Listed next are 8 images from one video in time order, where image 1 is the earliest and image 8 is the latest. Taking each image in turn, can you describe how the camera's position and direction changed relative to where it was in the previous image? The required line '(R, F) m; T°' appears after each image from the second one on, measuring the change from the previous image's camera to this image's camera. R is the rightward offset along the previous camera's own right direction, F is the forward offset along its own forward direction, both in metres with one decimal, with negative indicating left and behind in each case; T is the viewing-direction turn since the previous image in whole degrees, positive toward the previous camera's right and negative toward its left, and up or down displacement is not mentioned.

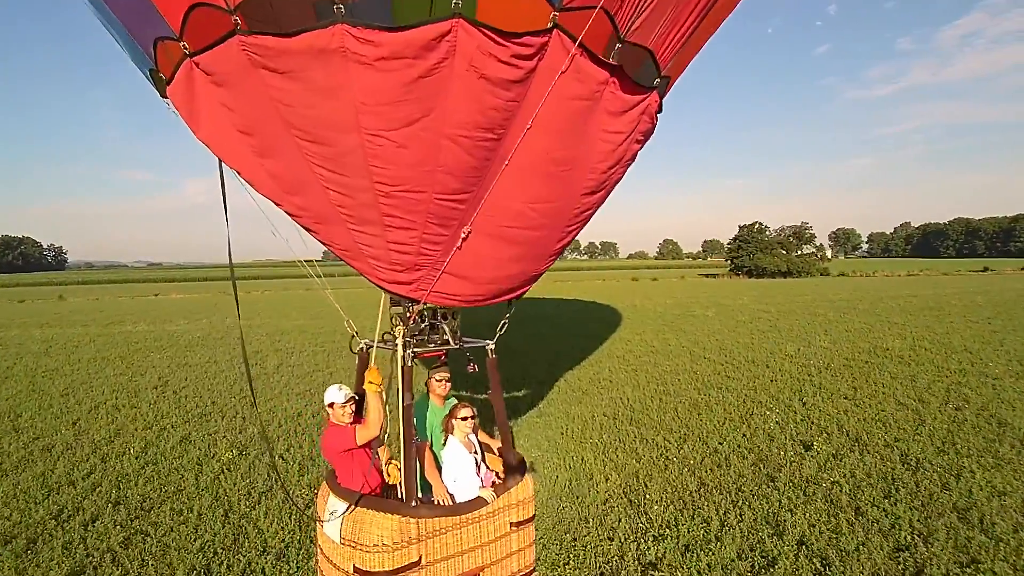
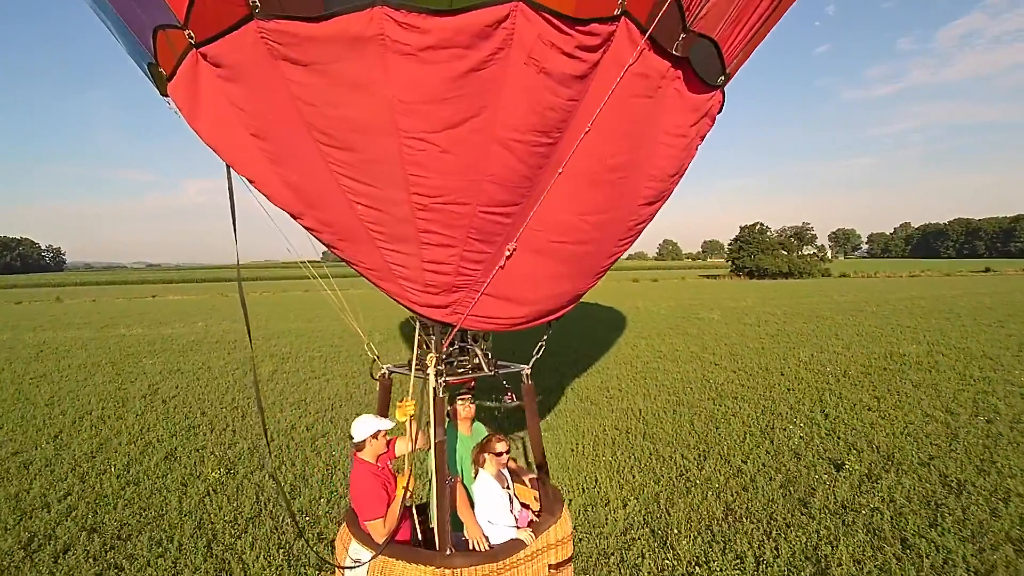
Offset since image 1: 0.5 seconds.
(-0.1, +0.4) m; 0°
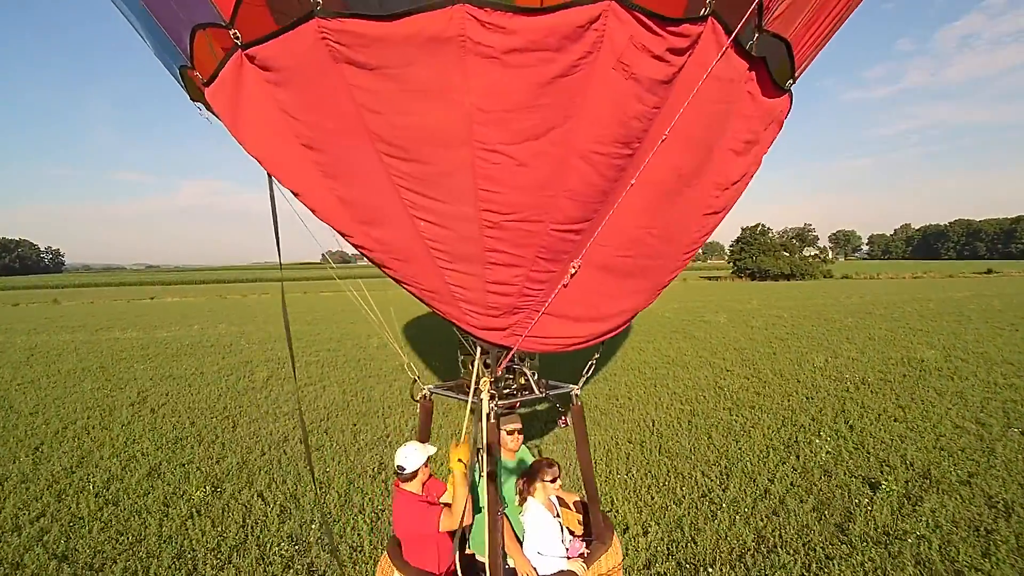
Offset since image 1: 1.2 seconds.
(-0.1, +0.4) m; 0°
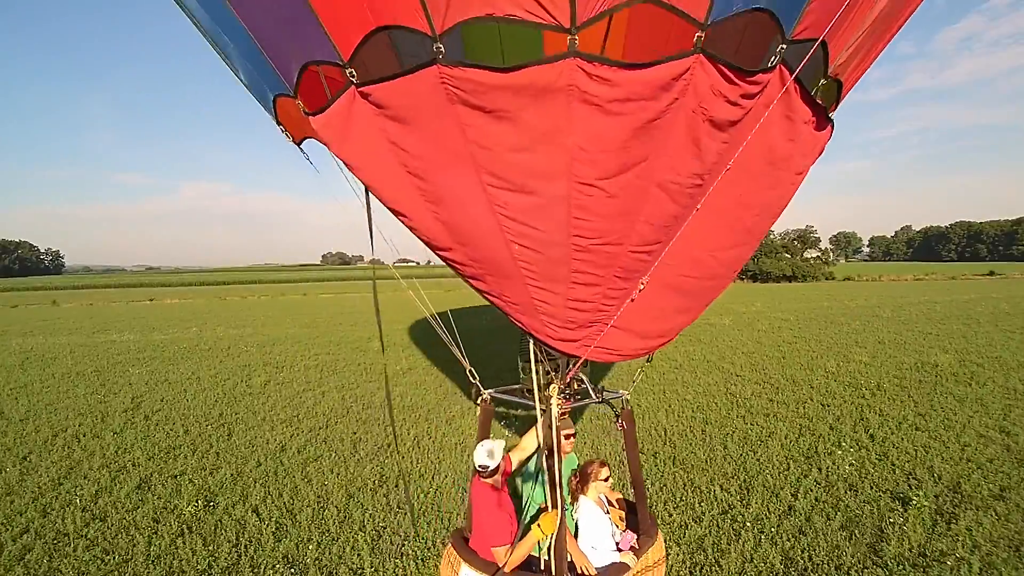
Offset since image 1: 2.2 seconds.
(-0.1, +0.3) m; 0°
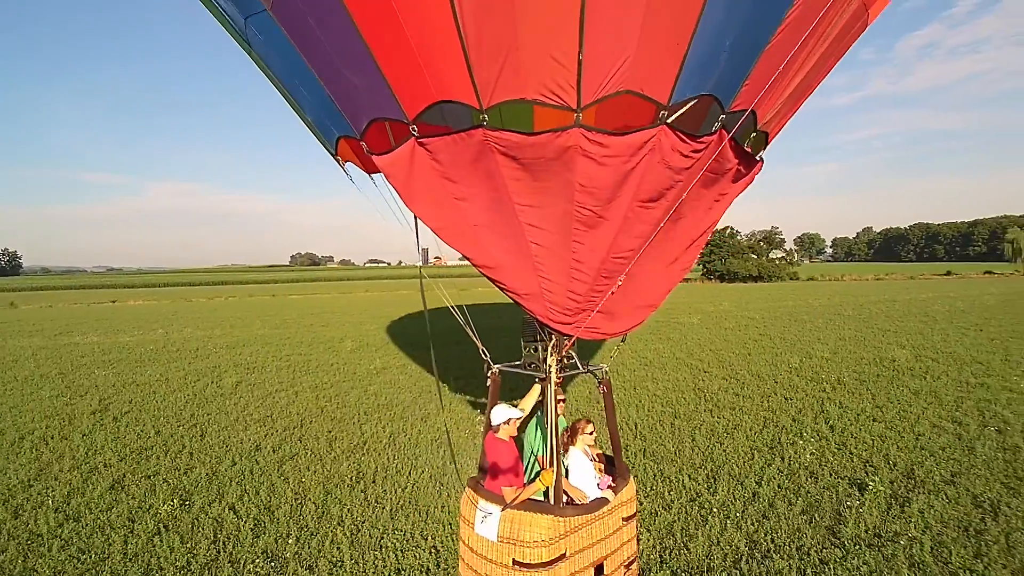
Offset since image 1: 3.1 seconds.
(0.0, -0.1) m; +3°
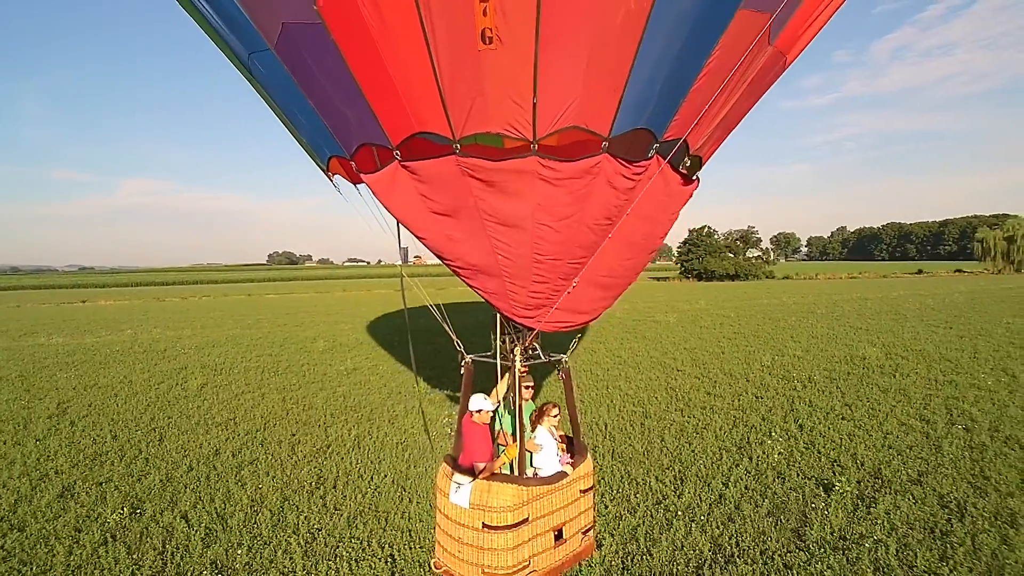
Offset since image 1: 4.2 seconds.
(+0.1, +0.1) m; +2°
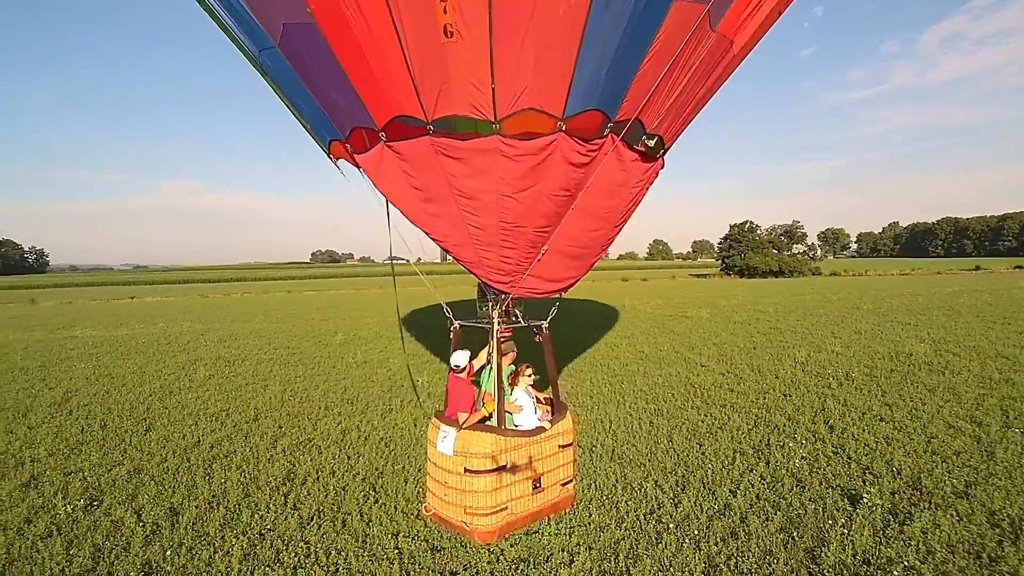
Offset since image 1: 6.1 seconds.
(+0.4, +0.6) m; -4°
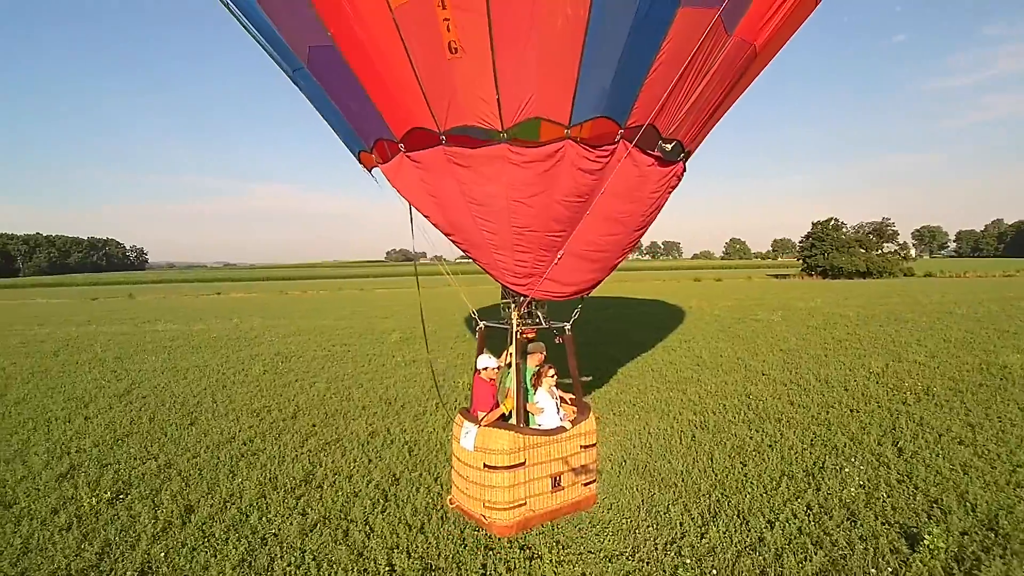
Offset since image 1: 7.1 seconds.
(+0.4, +0.3) m; -7°
